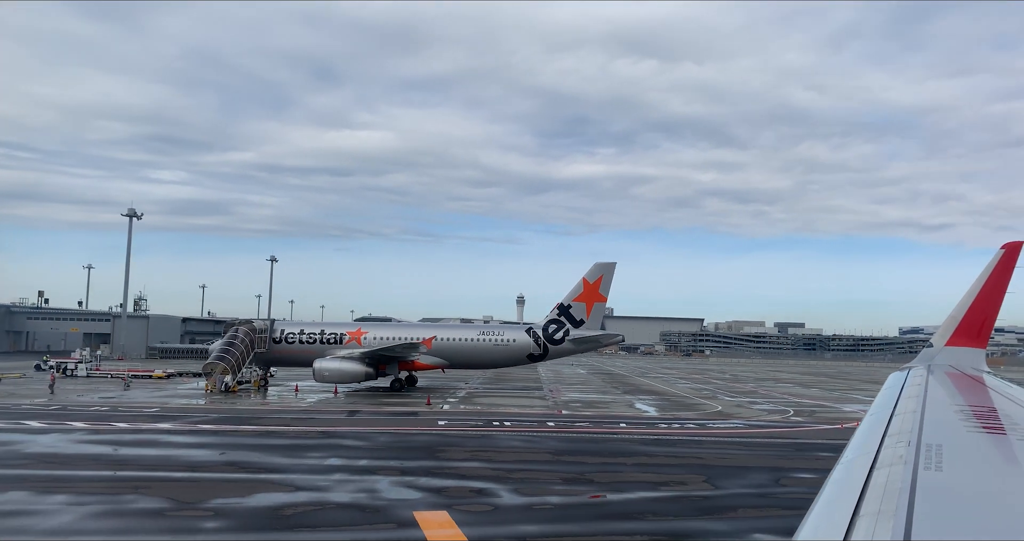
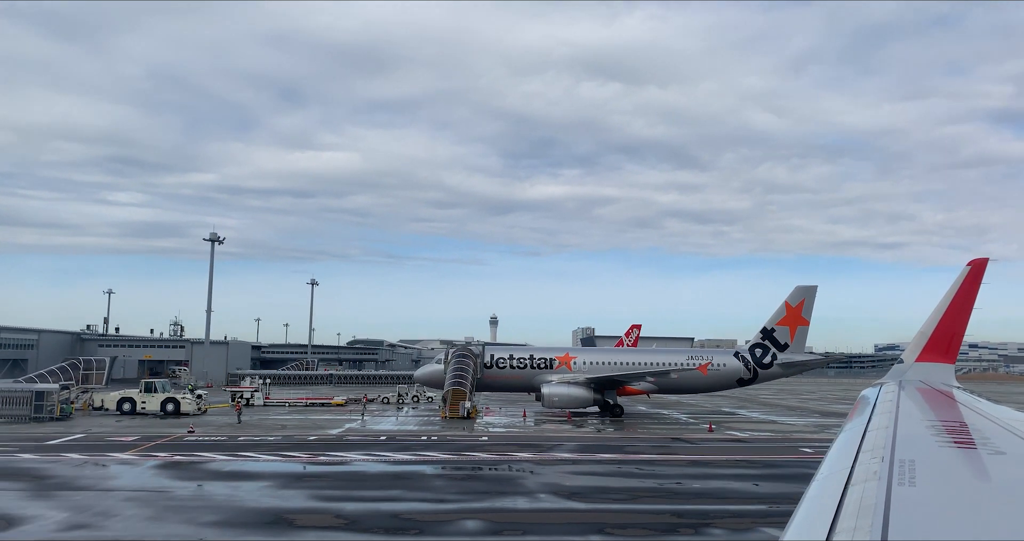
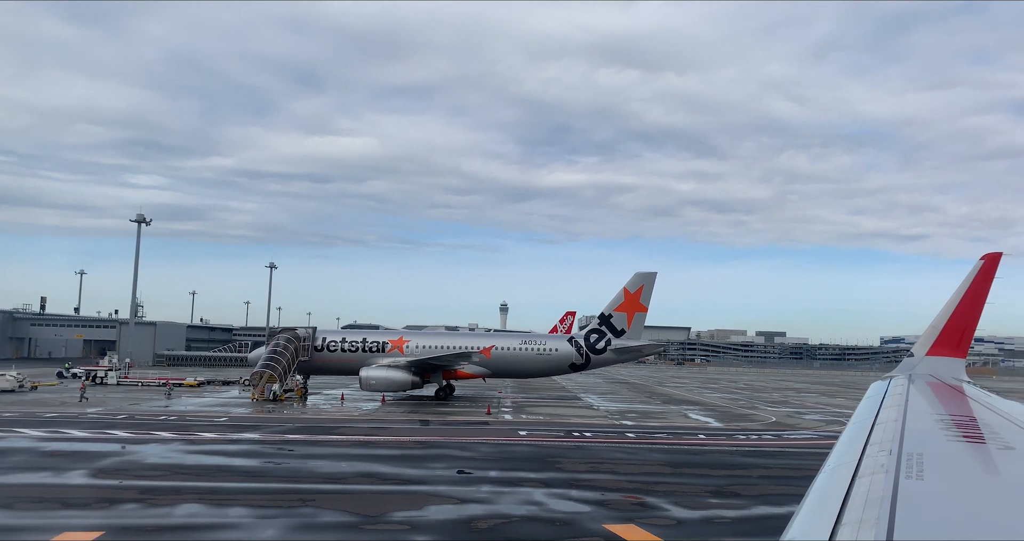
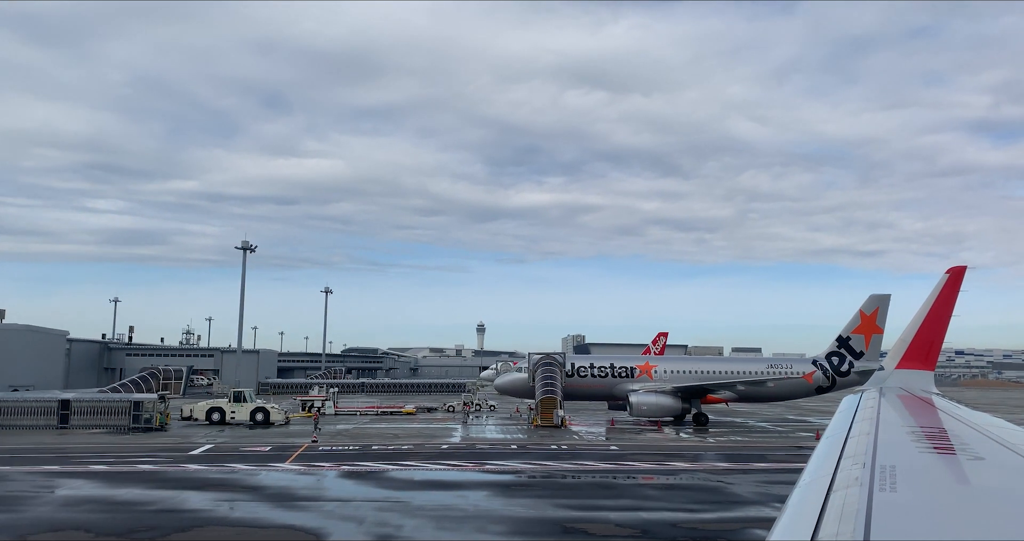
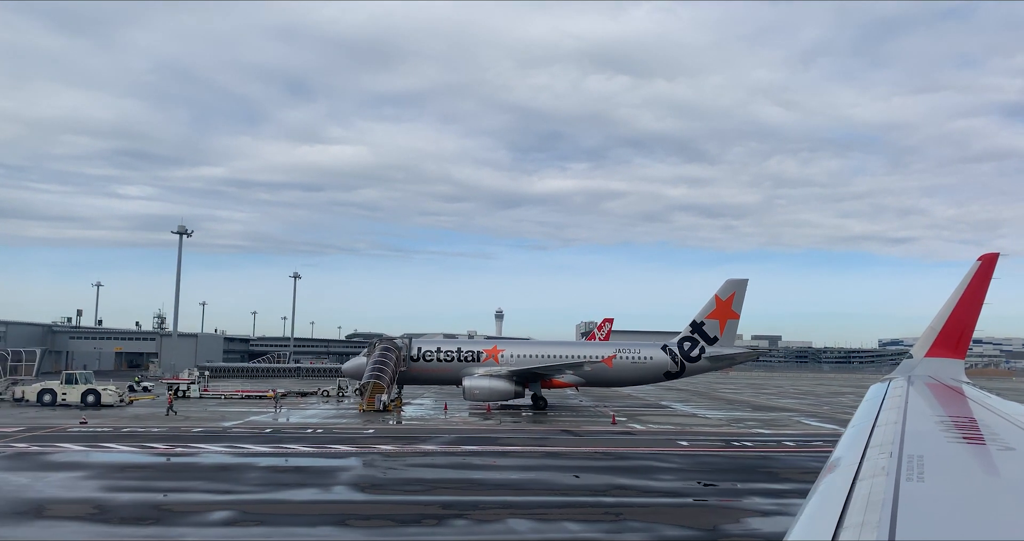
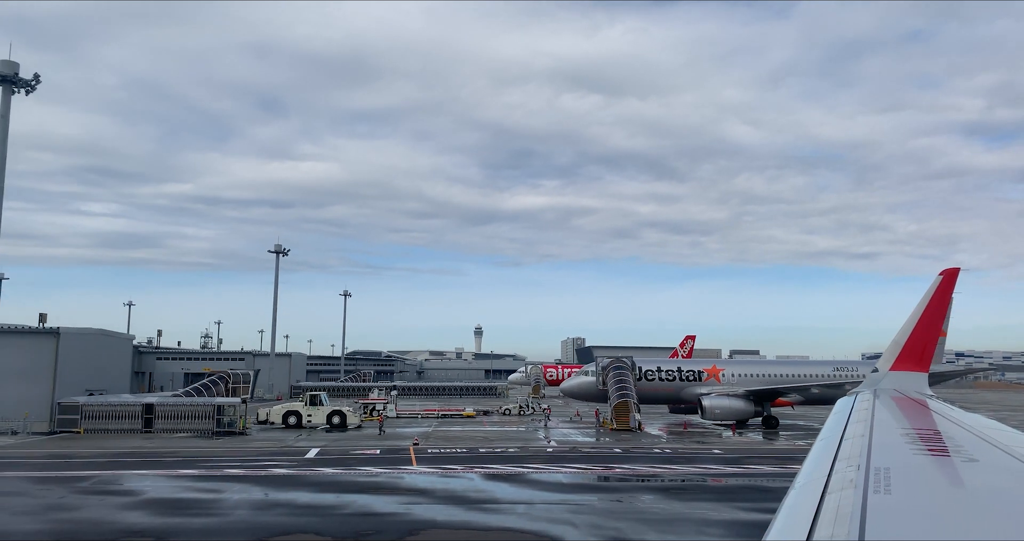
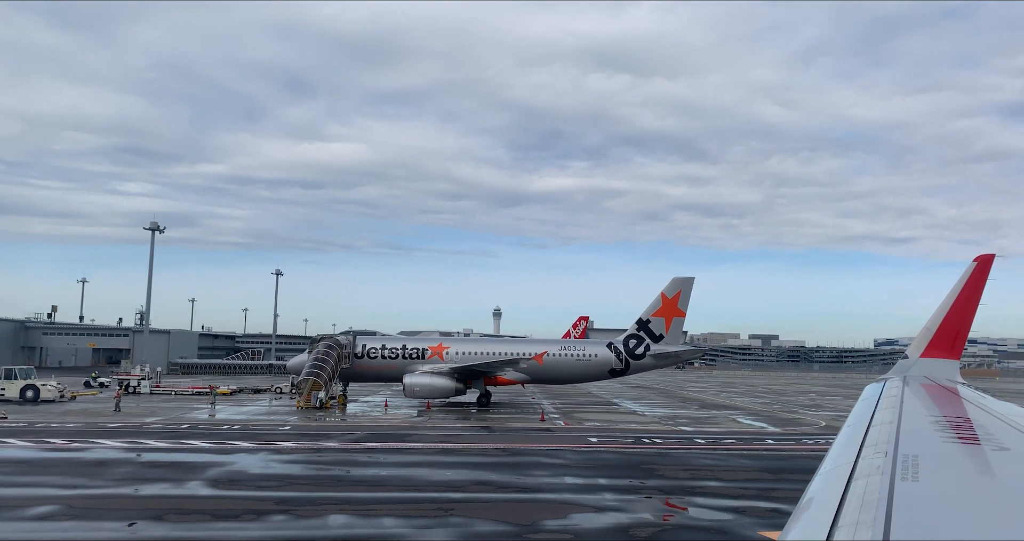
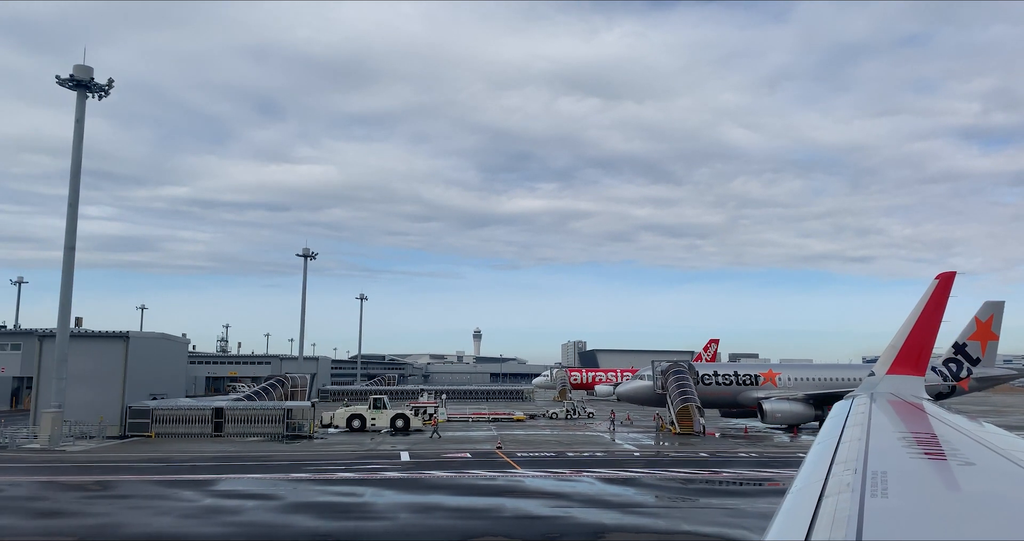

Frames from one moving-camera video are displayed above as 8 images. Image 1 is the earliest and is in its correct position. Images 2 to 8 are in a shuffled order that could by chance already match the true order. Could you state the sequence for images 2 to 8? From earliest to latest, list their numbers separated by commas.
3, 7, 5, 2, 4, 6, 8
